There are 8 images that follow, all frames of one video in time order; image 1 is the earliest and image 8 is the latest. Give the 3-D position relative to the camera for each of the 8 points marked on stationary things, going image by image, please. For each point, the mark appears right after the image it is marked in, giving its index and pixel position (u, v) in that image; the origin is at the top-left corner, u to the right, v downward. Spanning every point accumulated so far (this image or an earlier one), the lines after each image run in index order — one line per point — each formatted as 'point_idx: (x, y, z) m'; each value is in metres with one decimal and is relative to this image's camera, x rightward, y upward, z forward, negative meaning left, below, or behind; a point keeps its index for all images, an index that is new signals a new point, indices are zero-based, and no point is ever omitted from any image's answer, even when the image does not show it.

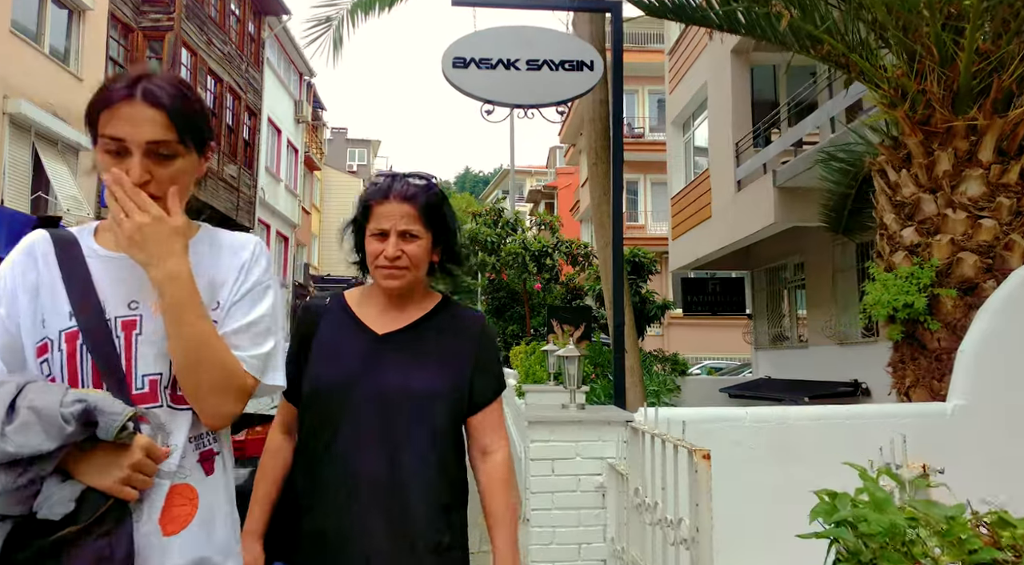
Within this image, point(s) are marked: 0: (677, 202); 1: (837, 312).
0: (+3.3, +1.7, +13.6) m
1: (+4.8, -0.4, +10.2) m
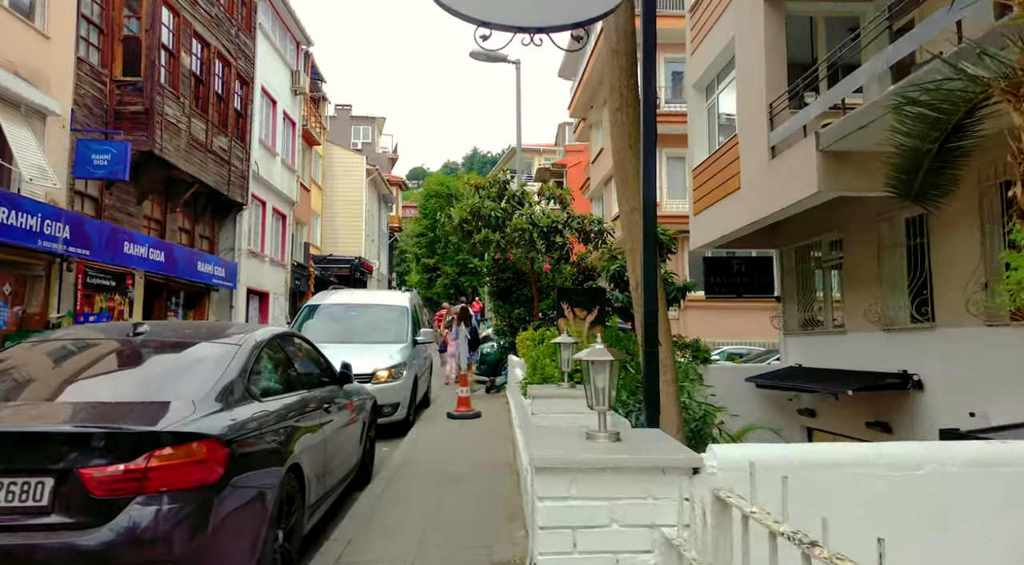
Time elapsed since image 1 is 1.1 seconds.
0: (+3.5, +2.0, +12.4) m
1: (+4.9, -0.2, +9.2) m
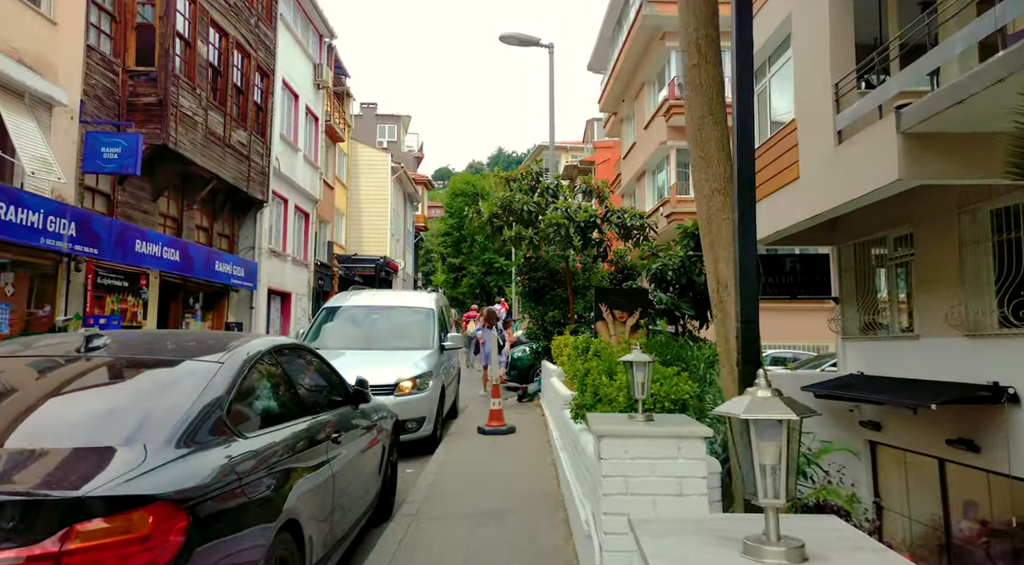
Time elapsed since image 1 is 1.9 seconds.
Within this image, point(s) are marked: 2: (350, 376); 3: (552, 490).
0: (+4.0, +2.0, +11.5) m
1: (+5.4, -0.2, +8.1) m
2: (-1.6, -0.9, +7.0) m
3: (+0.3, -1.6, +5.5) m
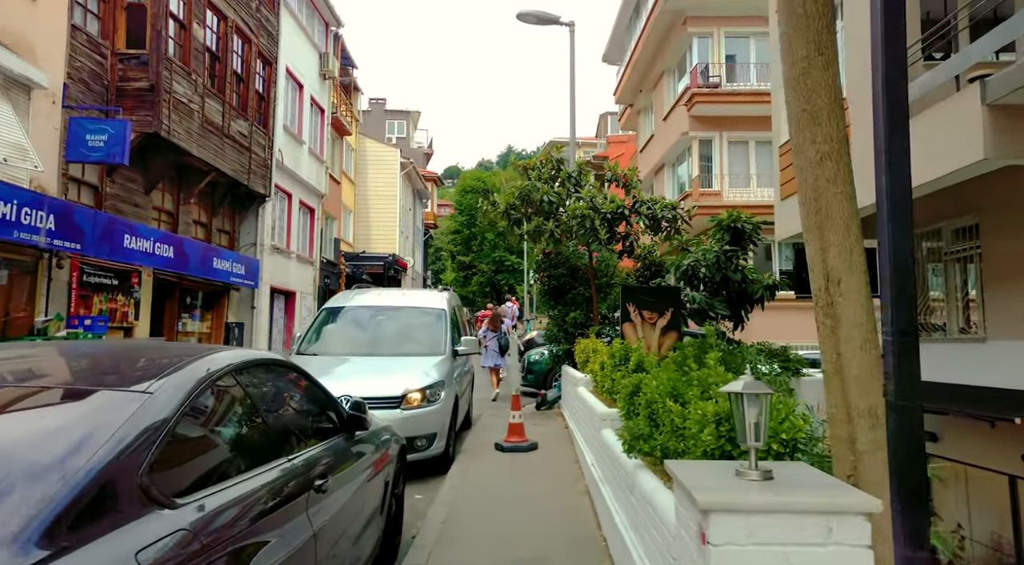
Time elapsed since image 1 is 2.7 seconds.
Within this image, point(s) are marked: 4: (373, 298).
0: (+4.3, +2.1, +10.5) m
1: (+5.6, -0.1, +7.2) m
2: (-1.4, -0.9, +6.1) m
3: (+0.5, -1.6, +4.6) m
4: (-1.7, -0.2, +8.4) m
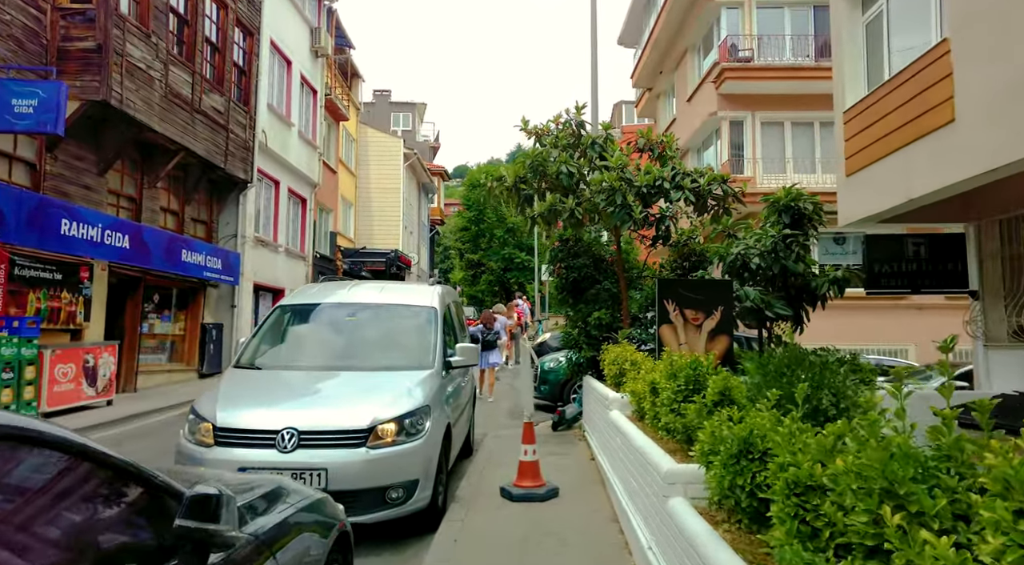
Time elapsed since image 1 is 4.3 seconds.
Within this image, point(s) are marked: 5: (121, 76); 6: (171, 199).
0: (+4.4, +2.2, +8.7) m
1: (+5.7, 0.0, +5.3) m
2: (-1.3, -0.8, +4.4) m
3: (+0.6, -1.5, +2.9) m
4: (-1.6, -0.1, +6.6) m
5: (-5.7, +3.0, +10.0) m
6: (-6.3, +1.5, +12.8) m
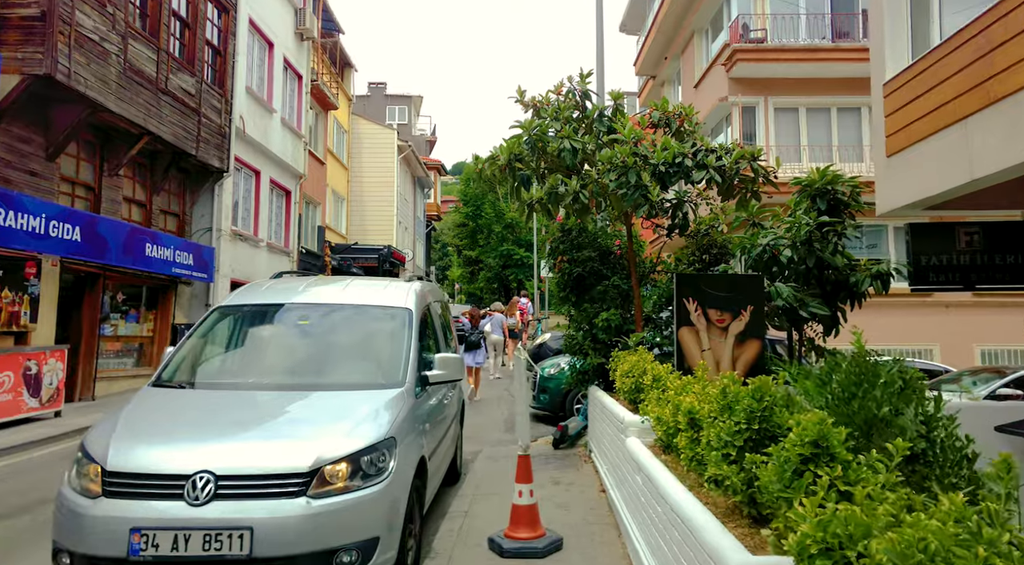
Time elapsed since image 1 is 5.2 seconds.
0: (+4.3, +2.2, +7.6) m
1: (+5.6, 0.0, +4.3) m
2: (-1.4, -0.8, +3.3) m
3: (+0.5, -1.5, +1.8) m
4: (-1.6, -0.1, +5.6) m
5: (-5.7, +3.0, +8.9) m
6: (-6.4, +1.6, +11.7) m
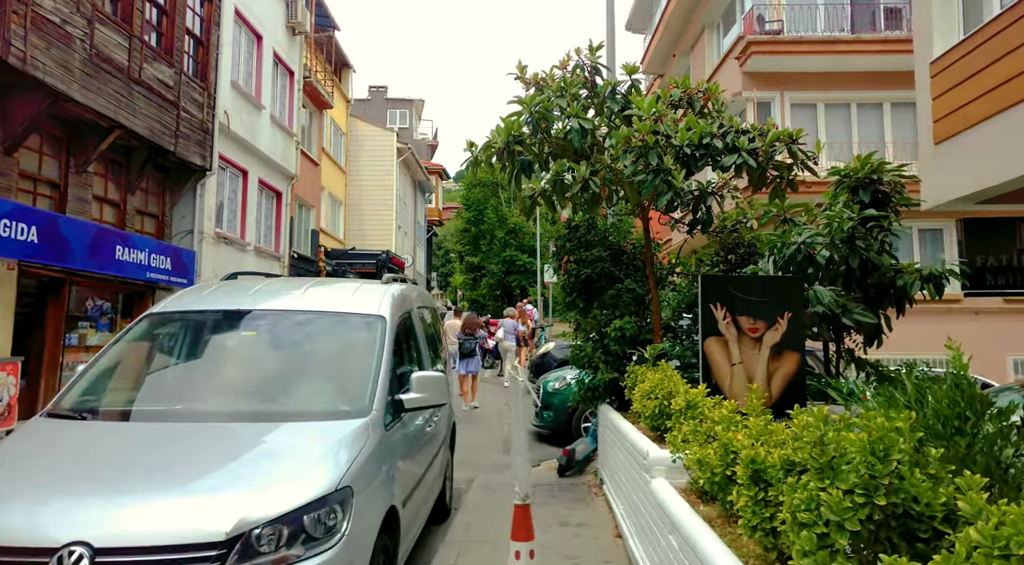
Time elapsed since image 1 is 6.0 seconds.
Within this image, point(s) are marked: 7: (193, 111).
0: (+4.3, +2.2, +6.8) m
1: (+5.6, 0.0, +3.4) m
2: (-1.4, -0.8, +2.5) m
3: (+0.5, -1.5, +0.9) m
4: (-1.7, -0.1, +4.7) m
5: (-5.7, +3.0, +8.1) m
6: (-6.3, +1.5, +10.9) m
7: (-5.6, +3.0, +12.0) m
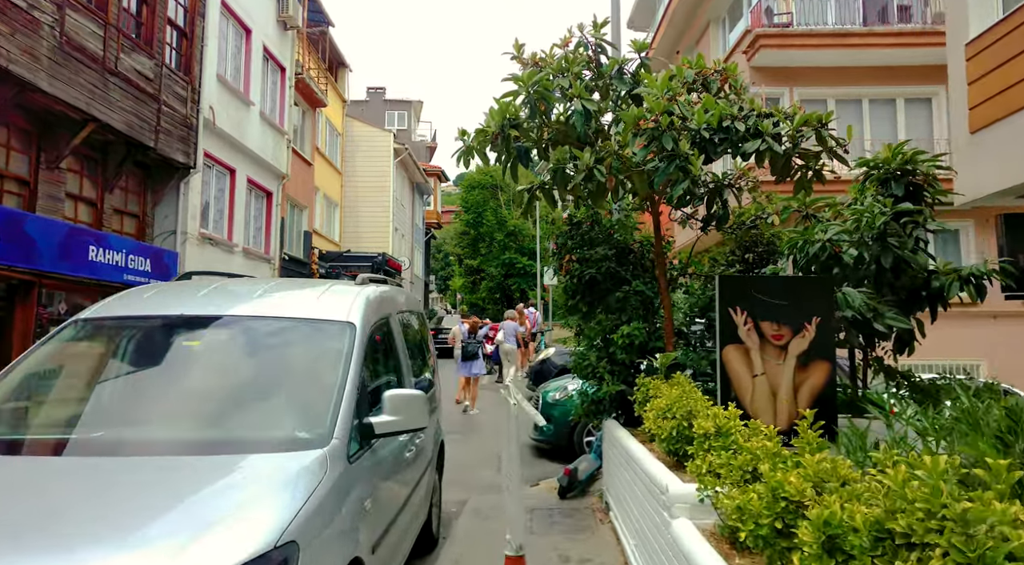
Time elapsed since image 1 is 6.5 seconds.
0: (+4.3, +2.2, +6.2) m
1: (+5.6, 0.0, +2.8) m
2: (-1.4, -0.8, +1.9) m
3: (+0.4, -1.5, +0.3) m
4: (-1.7, -0.1, +4.1) m
5: (-5.8, +2.9, +7.5) m
6: (-6.4, +1.5, +10.3) m
7: (-5.6, +3.0, +11.4) m
